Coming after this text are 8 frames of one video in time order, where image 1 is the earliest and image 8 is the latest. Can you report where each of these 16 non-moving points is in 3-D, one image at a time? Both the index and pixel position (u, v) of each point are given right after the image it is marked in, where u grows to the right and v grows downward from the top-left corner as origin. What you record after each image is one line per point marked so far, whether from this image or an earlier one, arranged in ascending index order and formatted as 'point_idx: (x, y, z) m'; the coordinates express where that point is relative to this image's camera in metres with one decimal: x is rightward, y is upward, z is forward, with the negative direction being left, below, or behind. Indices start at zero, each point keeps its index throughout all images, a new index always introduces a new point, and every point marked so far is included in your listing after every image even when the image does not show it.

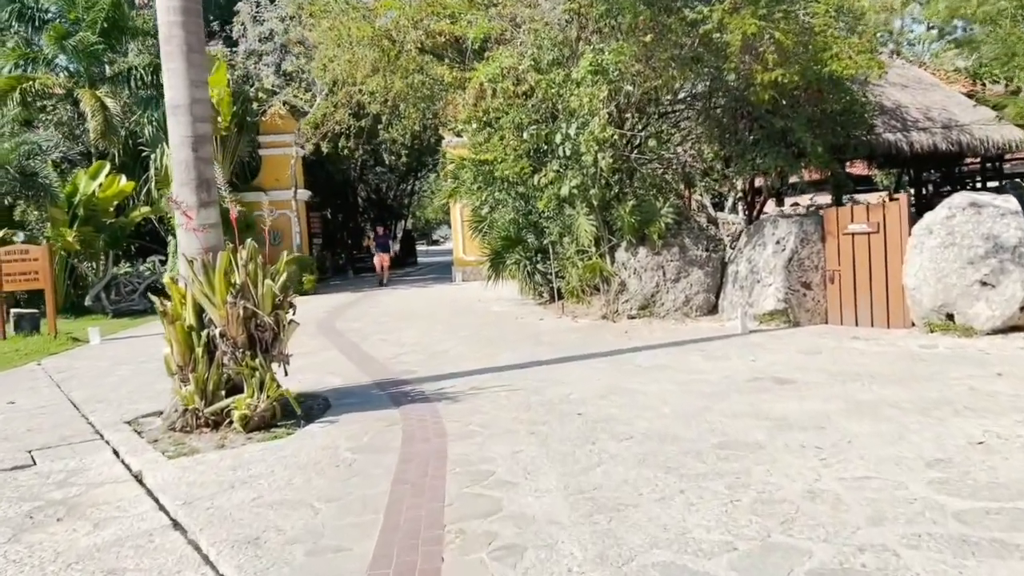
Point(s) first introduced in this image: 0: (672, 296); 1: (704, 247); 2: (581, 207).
0: (+2.3, -0.1, +12.2) m
1: (+2.8, +0.6, +12.4) m
2: (+1.0, +1.2, +12.6) m
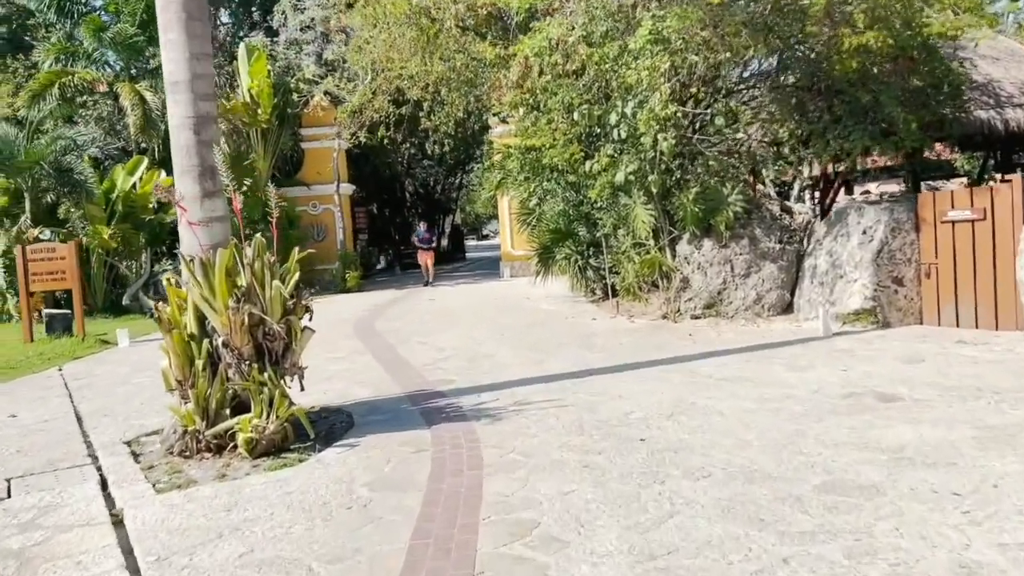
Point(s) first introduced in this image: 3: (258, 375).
0: (+3.0, -0.1, +11.0) m
1: (+3.5, +0.7, +11.1) m
2: (+1.7, +1.2, +11.4) m
3: (-1.8, -0.6, +6.0) m
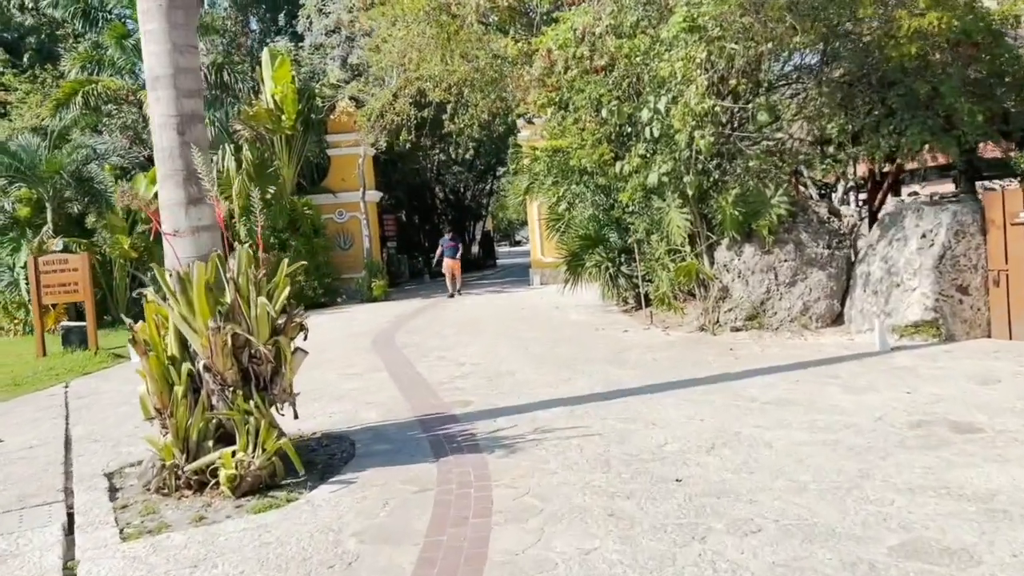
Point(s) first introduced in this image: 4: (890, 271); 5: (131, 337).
0: (+3.3, -0.2, +10.1) m
1: (+3.8, +0.5, +10.3) m
2: (+2.0, +1.1, +10.6) m
3: (-1.7, -0.7, +5.3) m
4: (+4.2, +0.2, +9.4) m
5: (-2.4, -0.3, +5.4) m
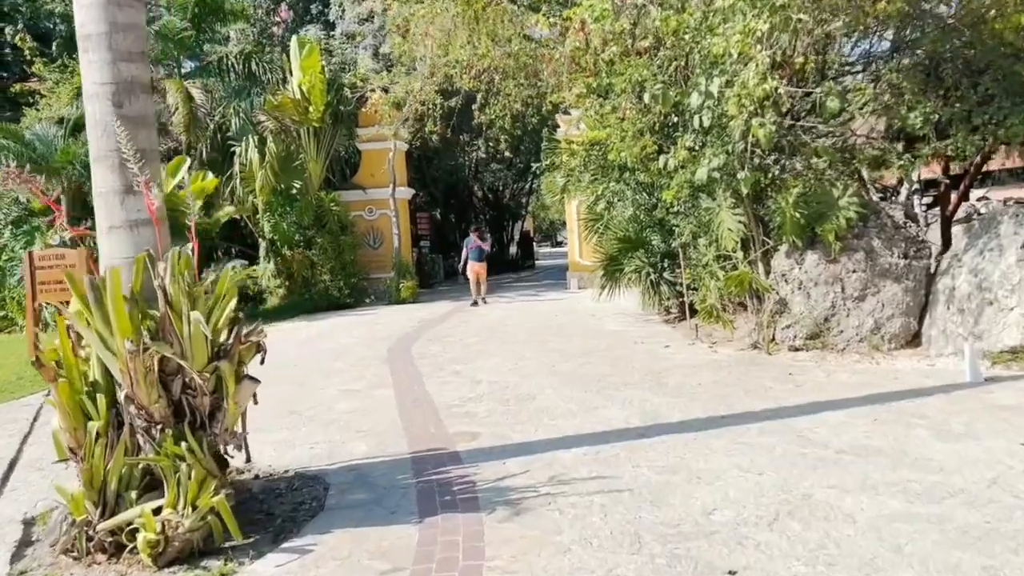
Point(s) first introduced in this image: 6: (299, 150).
0: (+3.5, -0.3, +8.7) m
1: (+4.1, +0.4, +8.9) m
2: (+2.3, +1.0, +9.3) m
3: (-1.7, -0.8, +4.2) m
4: (+4.4, 0.0, +7.9) m
5: (-2.4, -0.4, +4.3) m
6: (-5.0, +3.2, +19.8) m
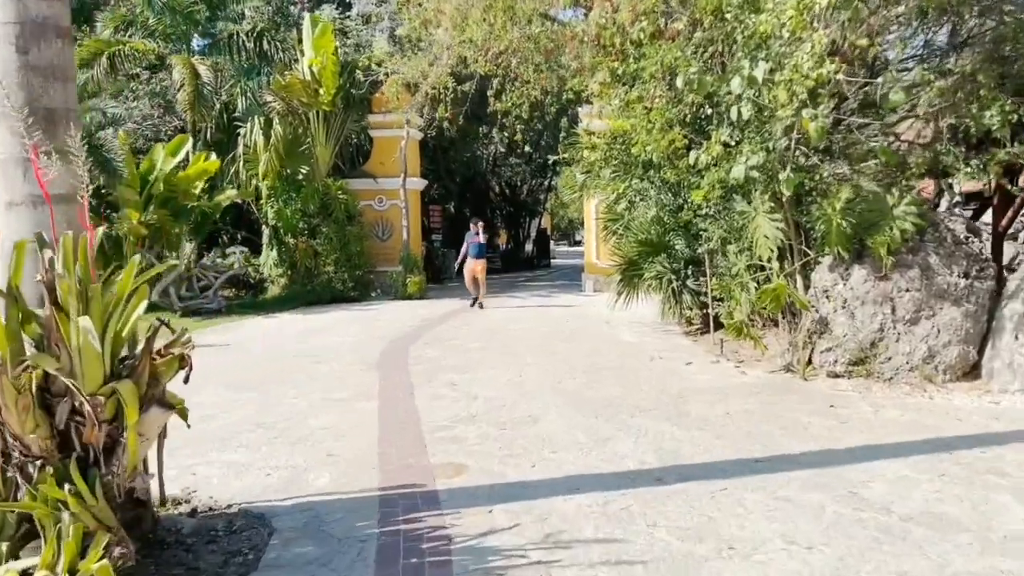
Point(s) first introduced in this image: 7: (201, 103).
0: (+3.6, -0.5, +7.7) m
1: (+4.1, +0.2, +7.8) m
2: (+2.4, +0.8, +8.2) m
3: (-1.7, -0.8, +3.2) m
4: (+4.4, -0.2, +6.8) m
5: (-2.4, -0.3, +3.3) m
6: (-4.6, +3.4, +18.9) m
7: (-6.7, +4.0, +18.3) m
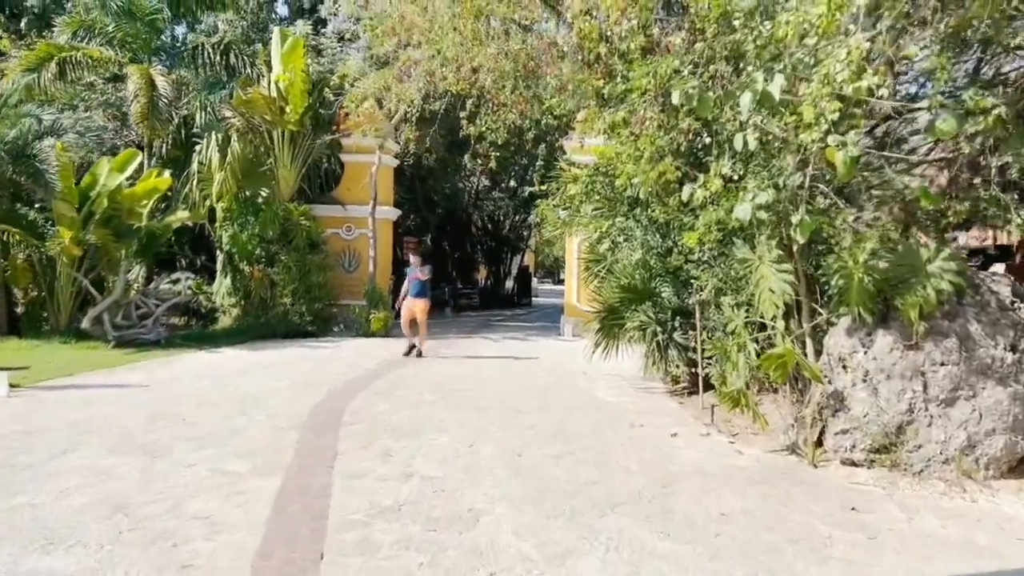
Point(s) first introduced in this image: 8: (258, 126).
0: (+3.2, -1.1, +6.3) m
1: (+3.8, -0.4, +6.4) m
2: (+2.1, +0.3, +6.8) m
3: (-2.1, -0.9, +1.7) m
4: (+4.0, -0.8, +5.5) m
5: (-2.8, -0.4, +1.9) m
6: (-5.1, +2.8, +17.5) m
7: (-7.1, +3.5, +16.9) m
8: (-5.1, +3.3, +17.1) m
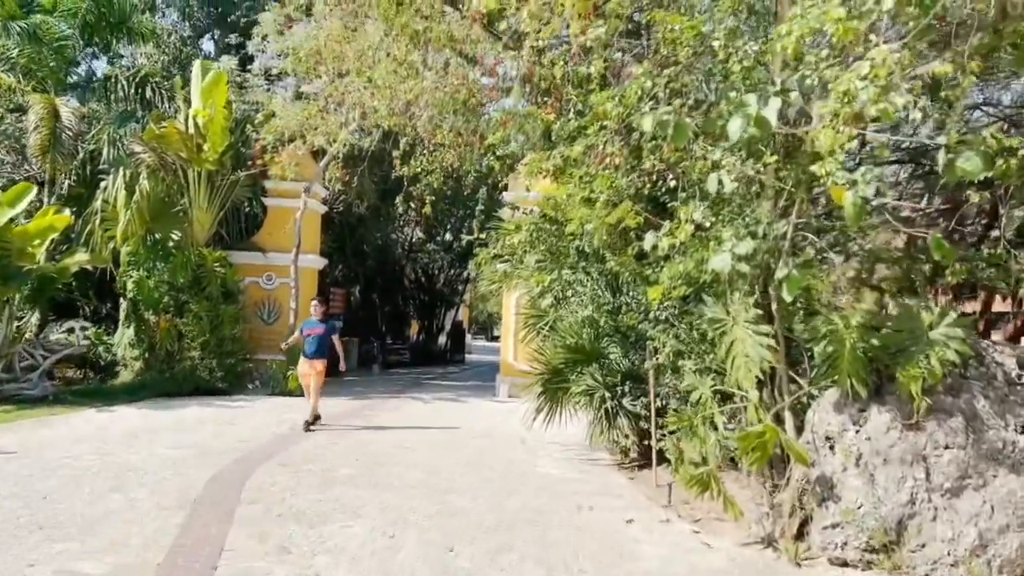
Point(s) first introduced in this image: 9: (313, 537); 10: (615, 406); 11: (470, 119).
0: (+2.7, -1.5, +5.3) m
1: (+3.3, -0.9, +5.5) m
2: (+1.6, -0.1, +5.9) m
3: (-2.1, -0.9, +0.4) m
4: (+3.7, -1.2, +4.6) m
5: (-2.8, -0.4, +0.5) m
6: (-6.3, +1.8, +16.1) m
7: (-8.3, +2.6, +15.3) m
8: (-6.3, +2.3, +15.7) m
9: (-1.4, -1.7, +5.9) m
10: (+1.1, -1.2, +8.6) m
11: (-0.5, +1.9, +10.0) m
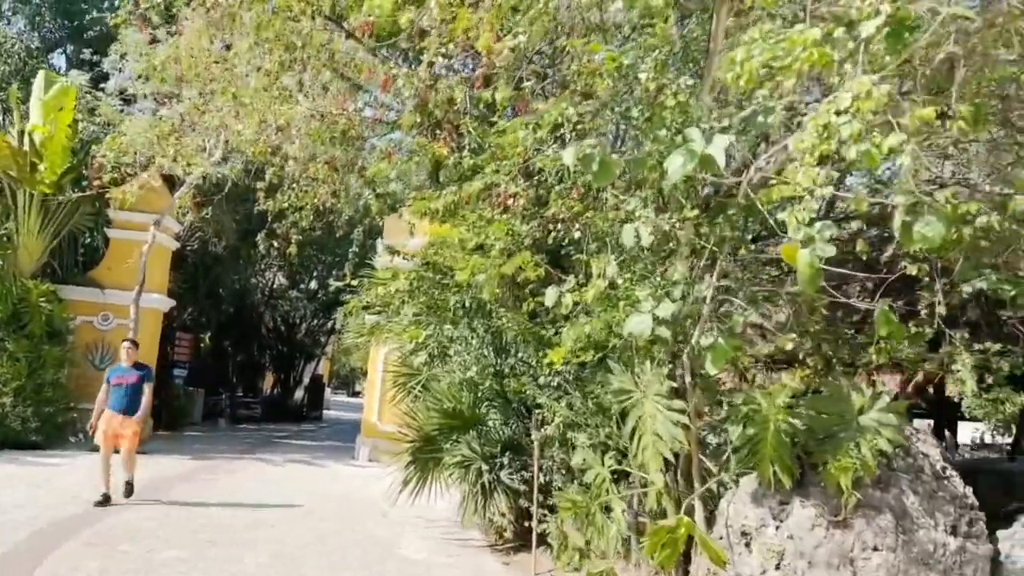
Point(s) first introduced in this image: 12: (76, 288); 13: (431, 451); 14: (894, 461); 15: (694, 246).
0: (+2.0, -2.0, +4.6) m
1: (+2.6, -1.4, +5.0) m
2: (+0.9, -0.6, +5.1) m
3: (-2.0, -0.8, -0.9) m
4: (+3.1, -1.6, +4.1) m
5: (-2.6, -0.2, -0.9) m
6: (-8.4, +1.2, +14.1) m
7: (-10.2, +2.1, +13.1) m
8: (-8.4, +1.7, +13.8) m
9: (-2.2, -2.0, +4.6) m
10: (-0.1, -1.8, +7.6) m
11: (-1.8, +1.4, +9.0) m
12: (-8.1, 0.0, +15.8) m
13: (-0.7, -1.5, +7.7) m
14: (+2.3, -1.0, +5.1) m
15: (+1.1, +0.3, +5.0) m
